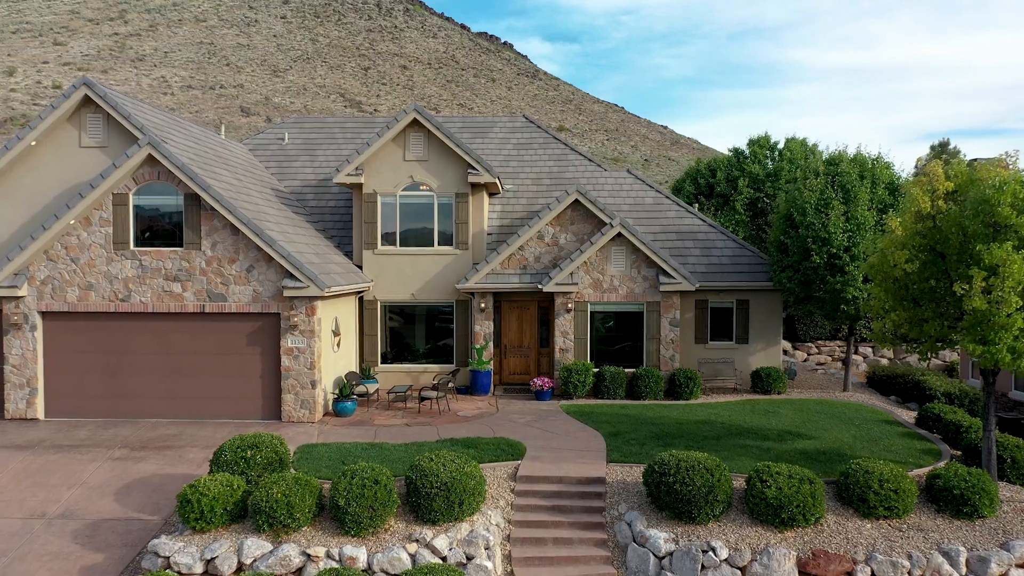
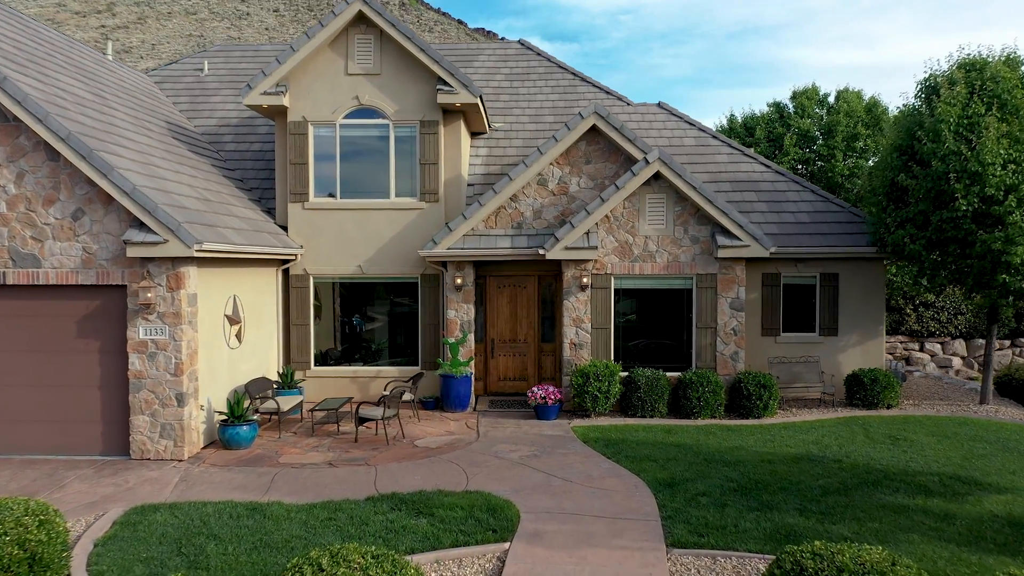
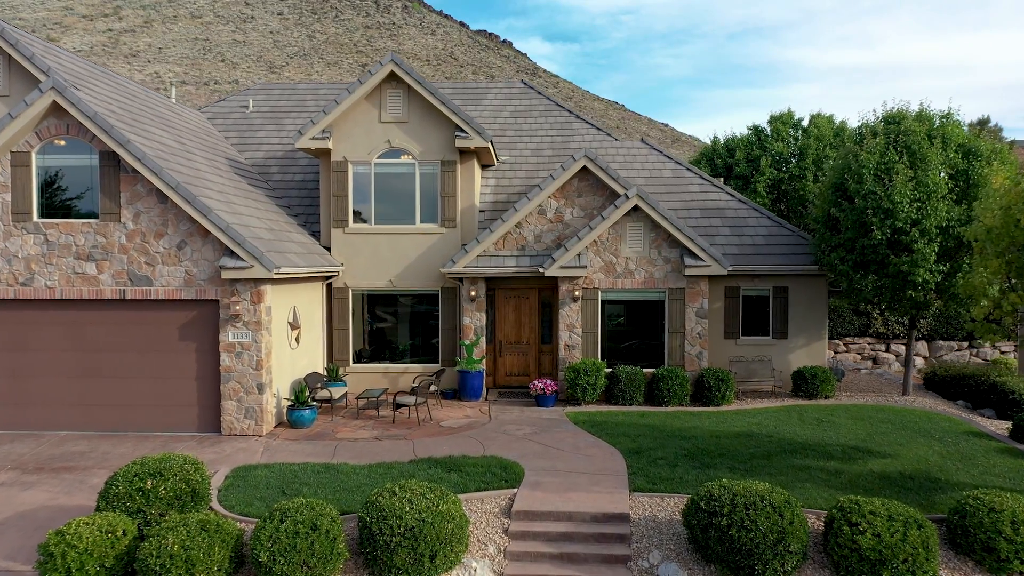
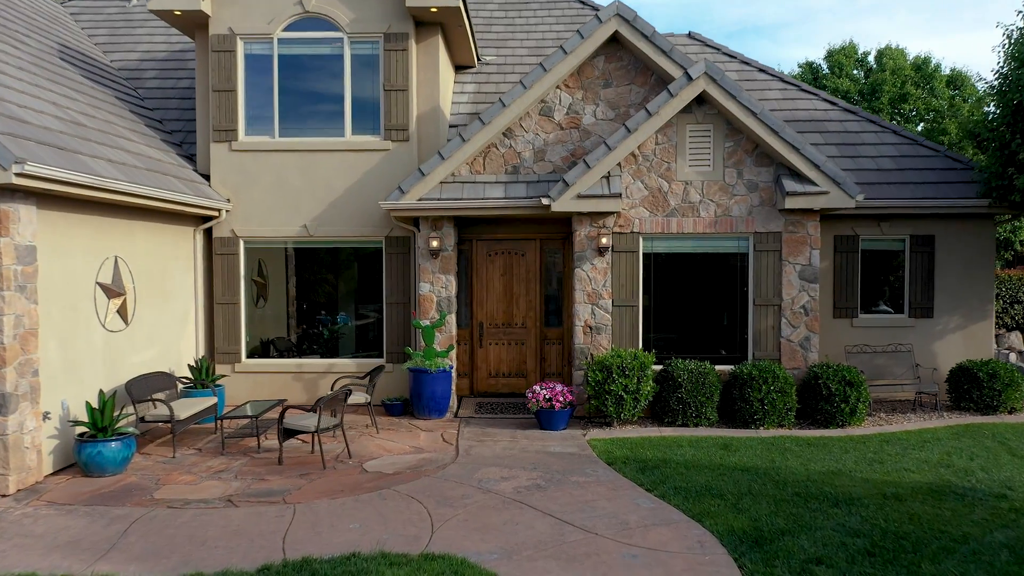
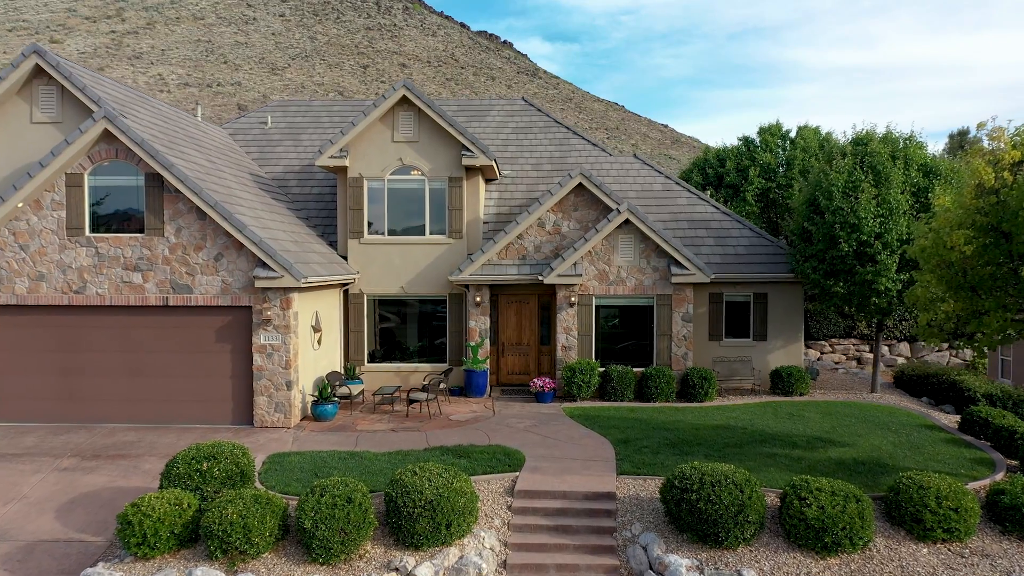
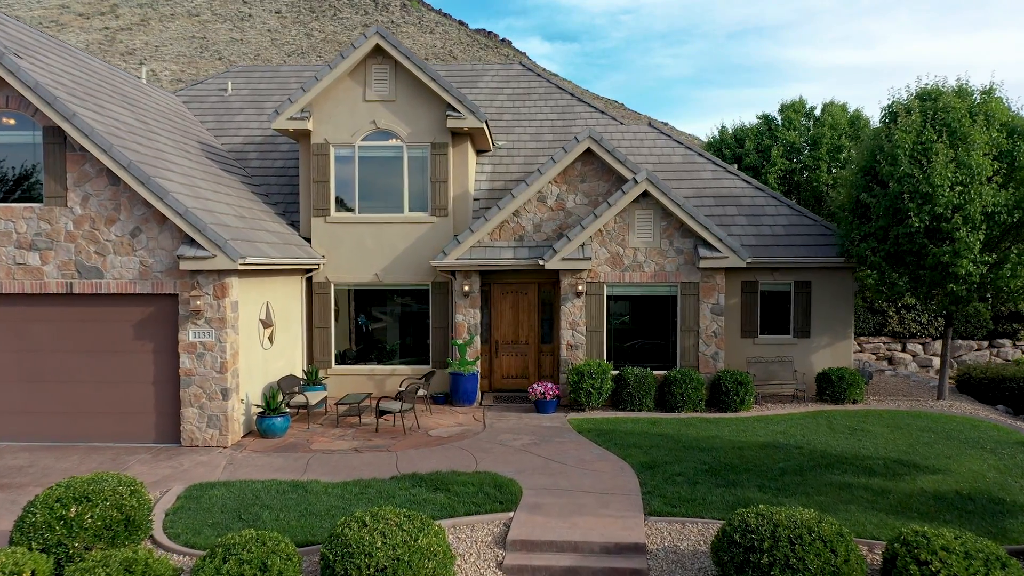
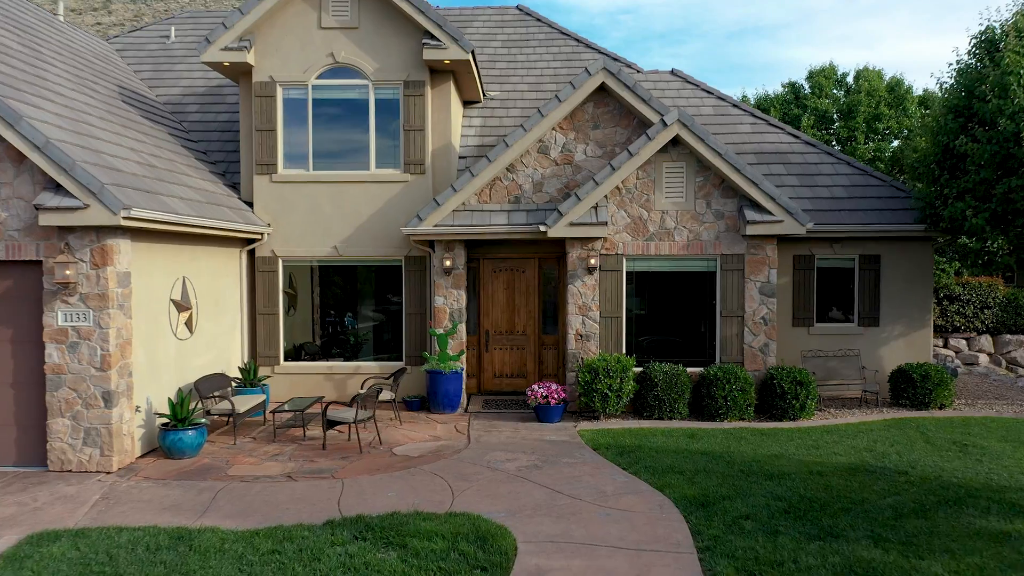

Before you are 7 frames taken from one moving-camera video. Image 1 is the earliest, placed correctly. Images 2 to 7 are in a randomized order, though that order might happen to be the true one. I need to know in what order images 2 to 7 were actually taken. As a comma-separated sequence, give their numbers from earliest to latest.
5, 3, 6, 2, 7, 4
